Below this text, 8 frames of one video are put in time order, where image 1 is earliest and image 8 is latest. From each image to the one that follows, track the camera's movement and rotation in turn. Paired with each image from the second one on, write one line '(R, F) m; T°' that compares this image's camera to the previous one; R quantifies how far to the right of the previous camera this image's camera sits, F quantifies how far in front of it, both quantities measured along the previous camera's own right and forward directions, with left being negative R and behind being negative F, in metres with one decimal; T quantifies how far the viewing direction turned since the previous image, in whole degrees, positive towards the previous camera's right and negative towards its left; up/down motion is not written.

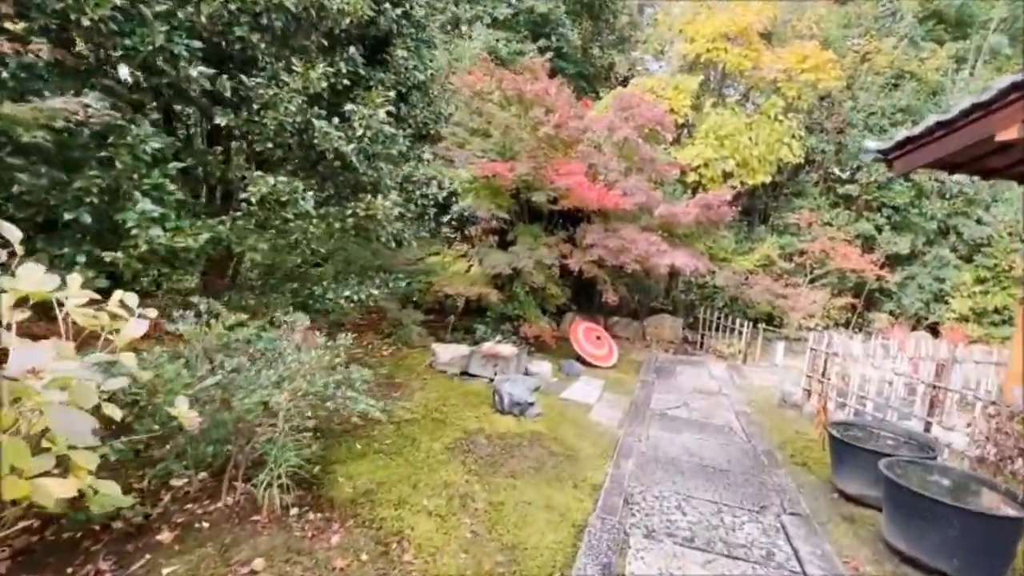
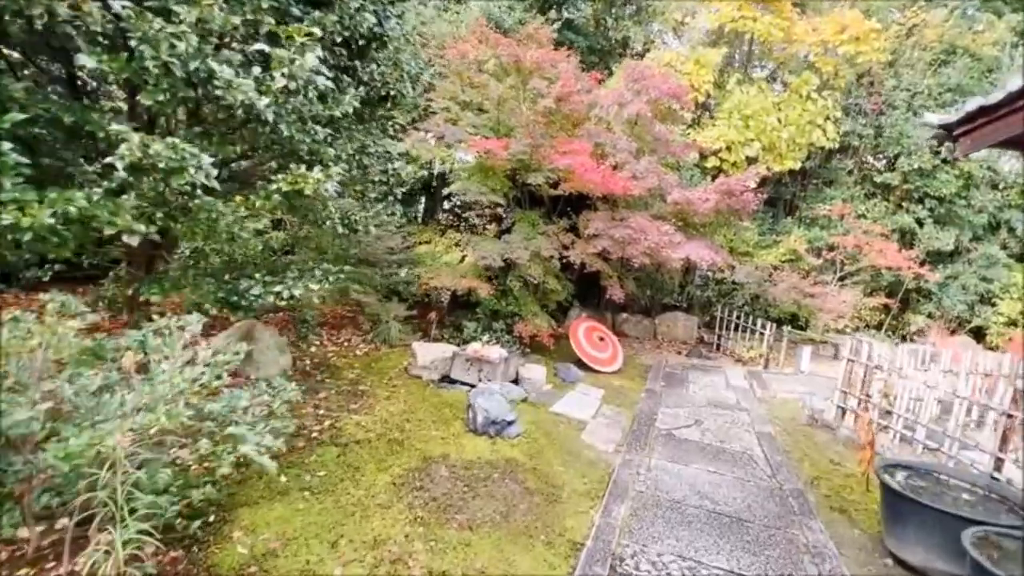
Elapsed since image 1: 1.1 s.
(+0.3, +0.9) m; -2°
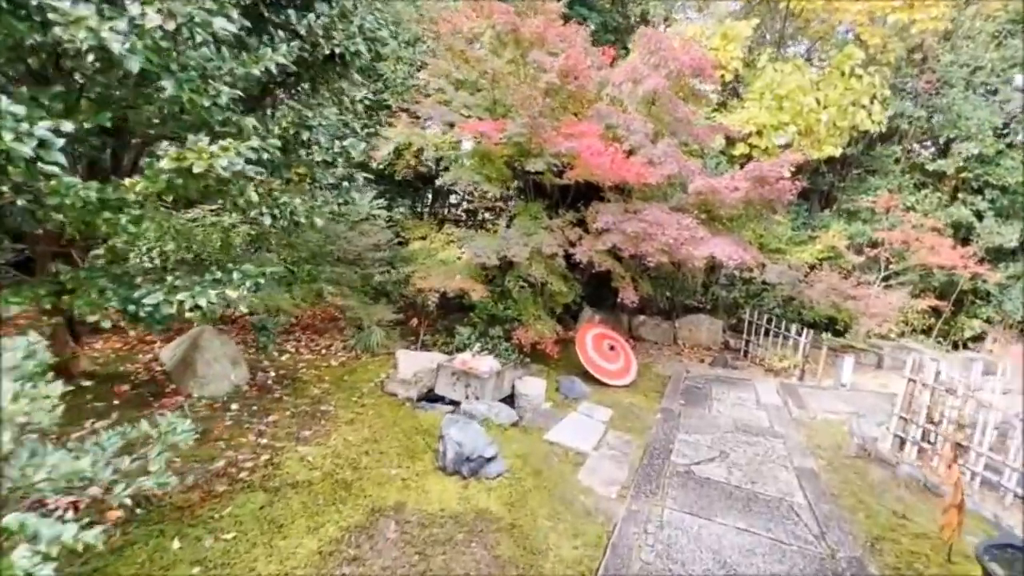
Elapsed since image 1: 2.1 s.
(+0.3, +0.8) m; -3°
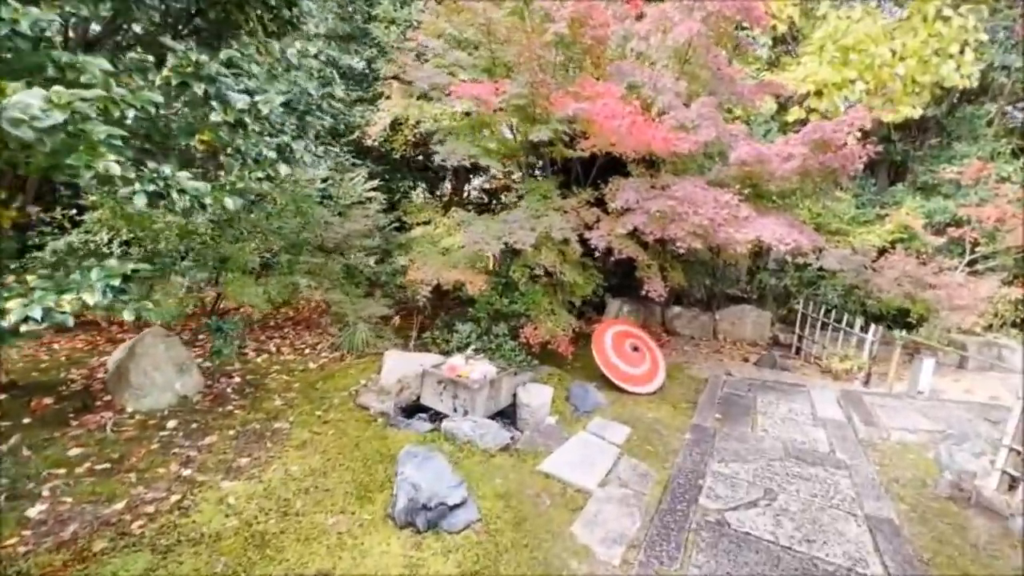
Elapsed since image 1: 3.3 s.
(+0.4, +0.9) m; -5°
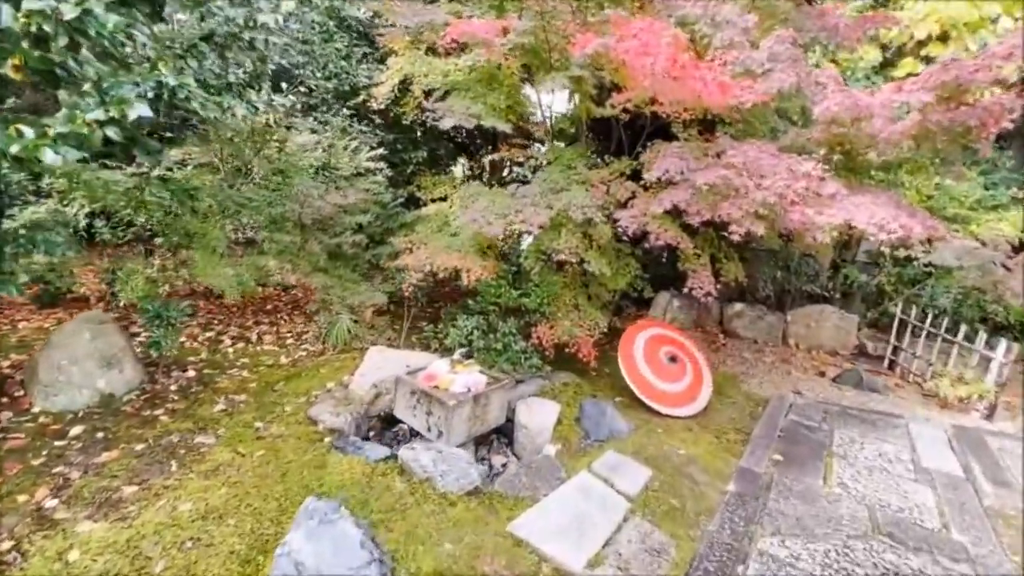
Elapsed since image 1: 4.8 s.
(+0.5, +1.0) m; -7°
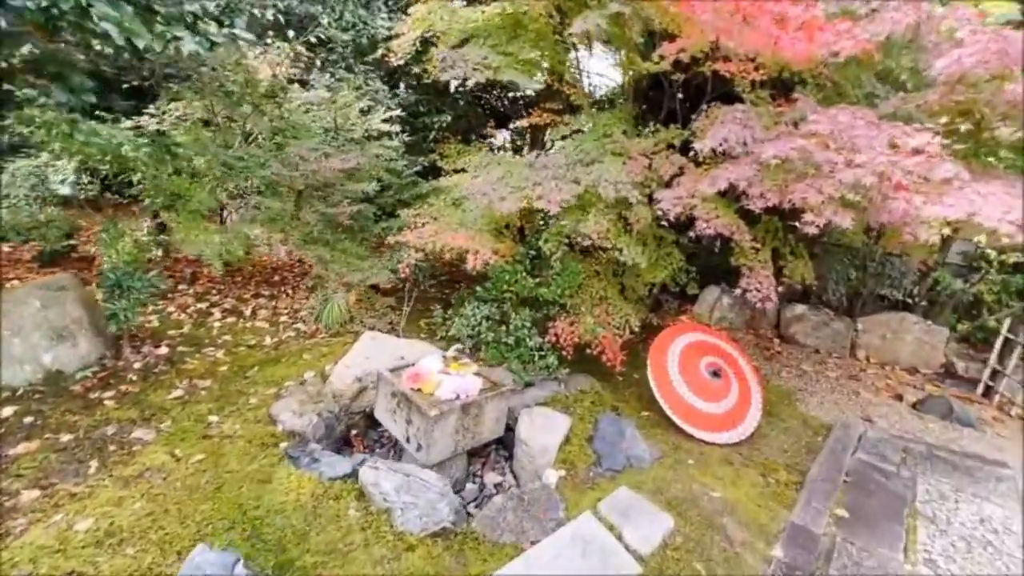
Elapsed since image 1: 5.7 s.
(+0.3, +0.7) m; -5°
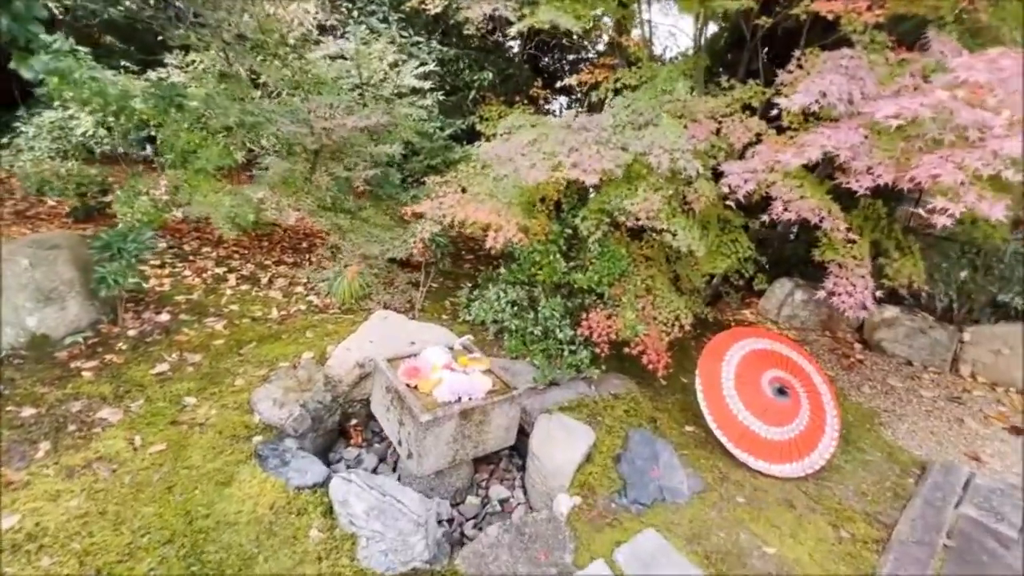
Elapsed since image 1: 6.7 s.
(+0.2, +0.5) m; -7°
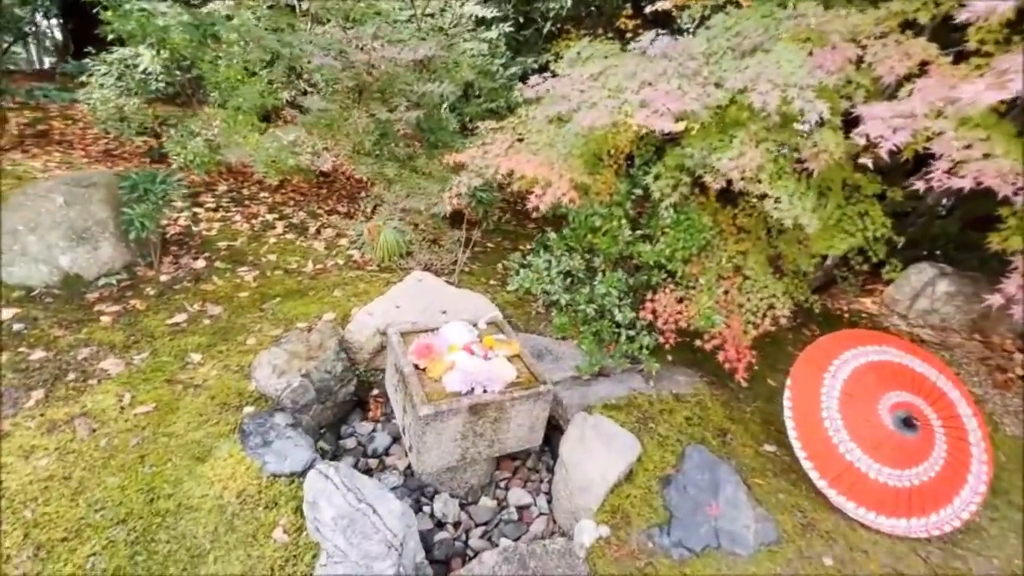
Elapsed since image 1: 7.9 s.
(+0.2, +0.5) m; -10°
